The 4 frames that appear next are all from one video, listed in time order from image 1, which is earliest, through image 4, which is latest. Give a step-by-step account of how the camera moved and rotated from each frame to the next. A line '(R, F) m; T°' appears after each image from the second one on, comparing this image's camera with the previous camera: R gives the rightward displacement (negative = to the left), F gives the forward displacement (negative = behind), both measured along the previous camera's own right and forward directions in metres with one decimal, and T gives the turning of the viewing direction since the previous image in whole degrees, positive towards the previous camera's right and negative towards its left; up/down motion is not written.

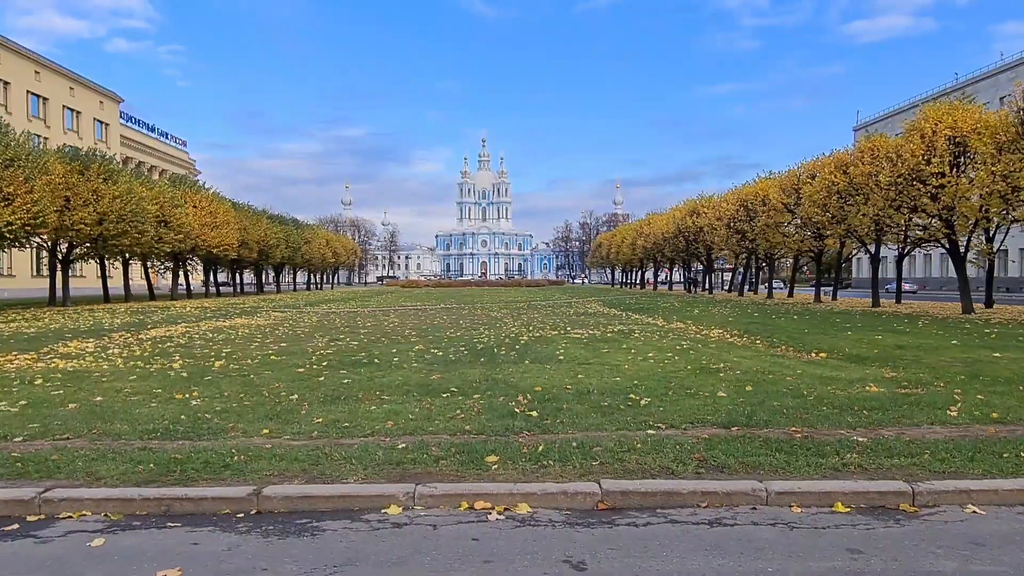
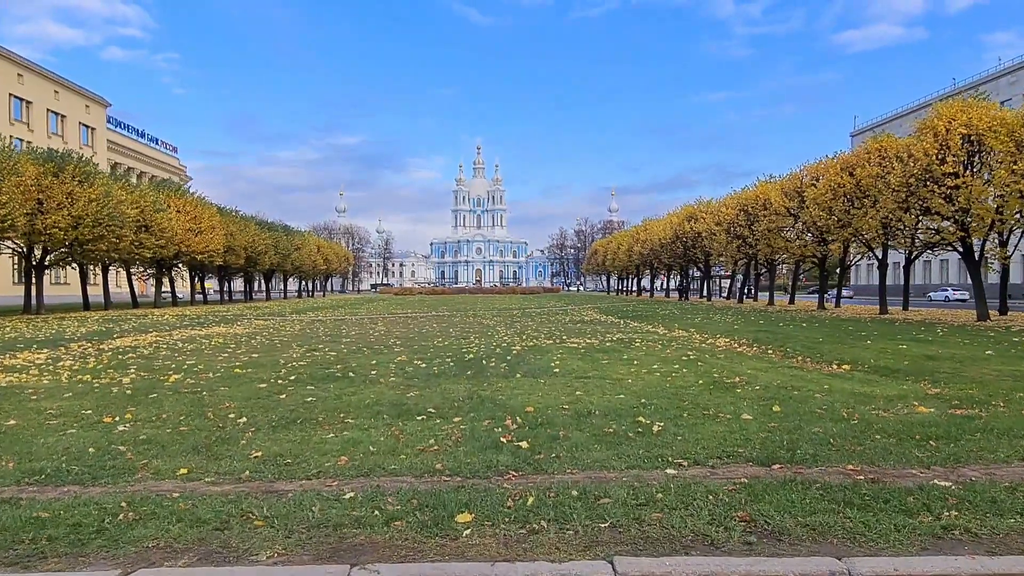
(+0.1, +1.6) m; 0°
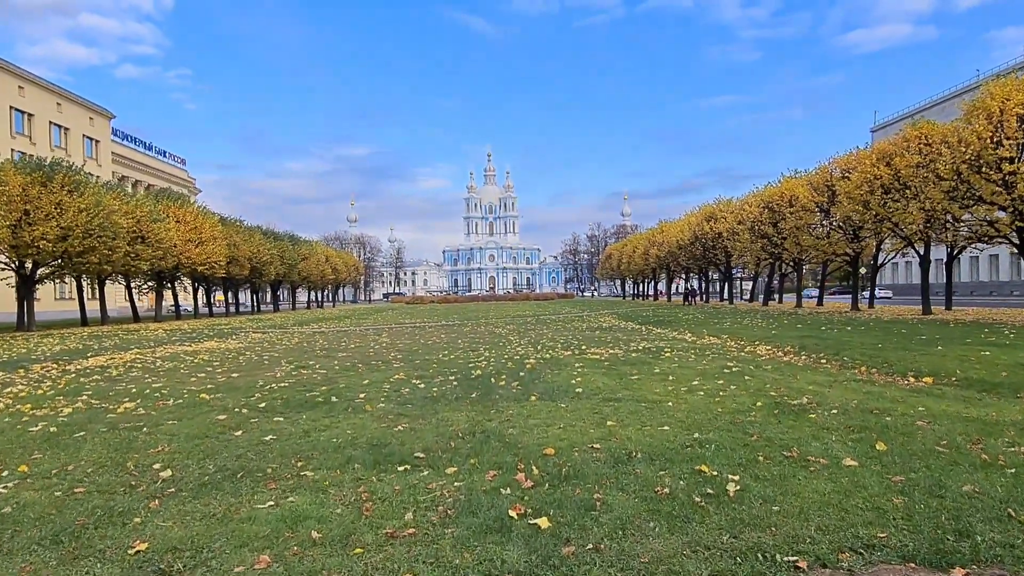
(0.0, +2.4) m; -1°
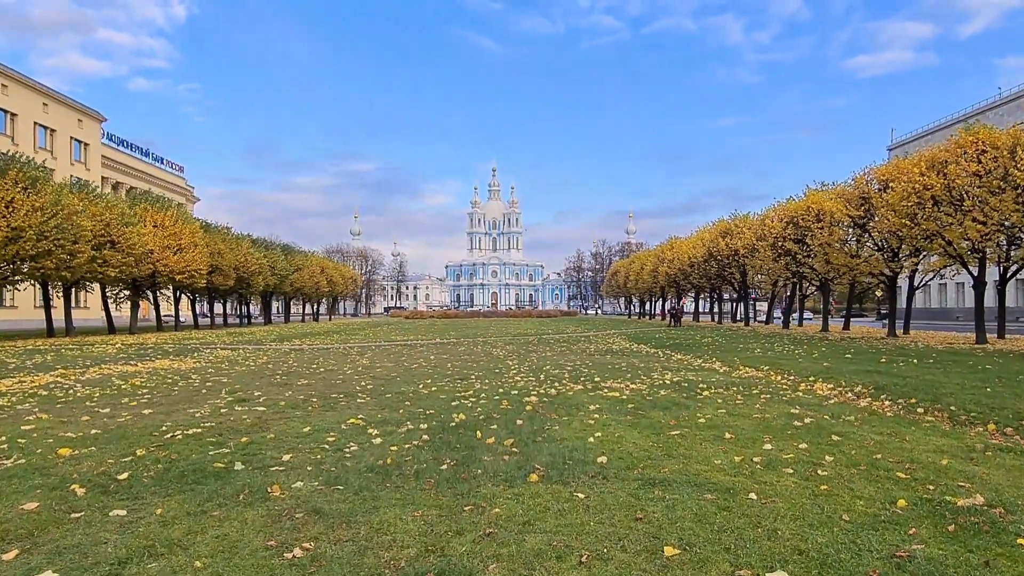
(+0.1, +4.0) m; 0°
